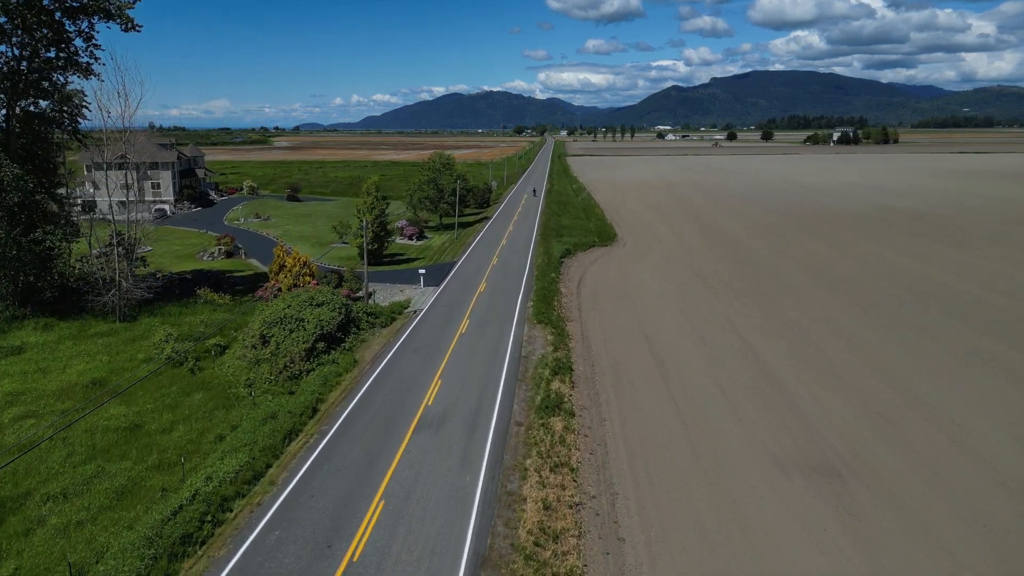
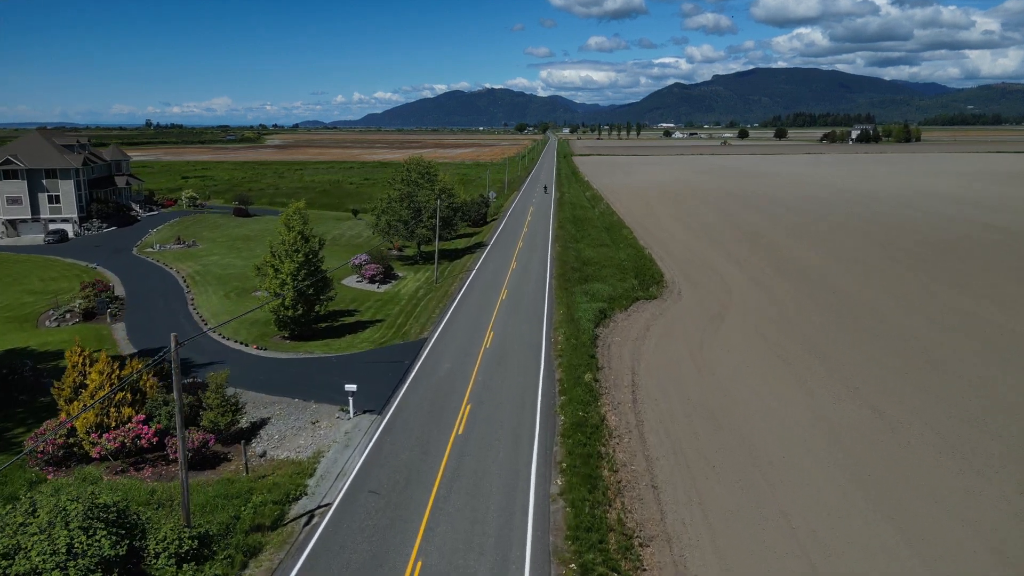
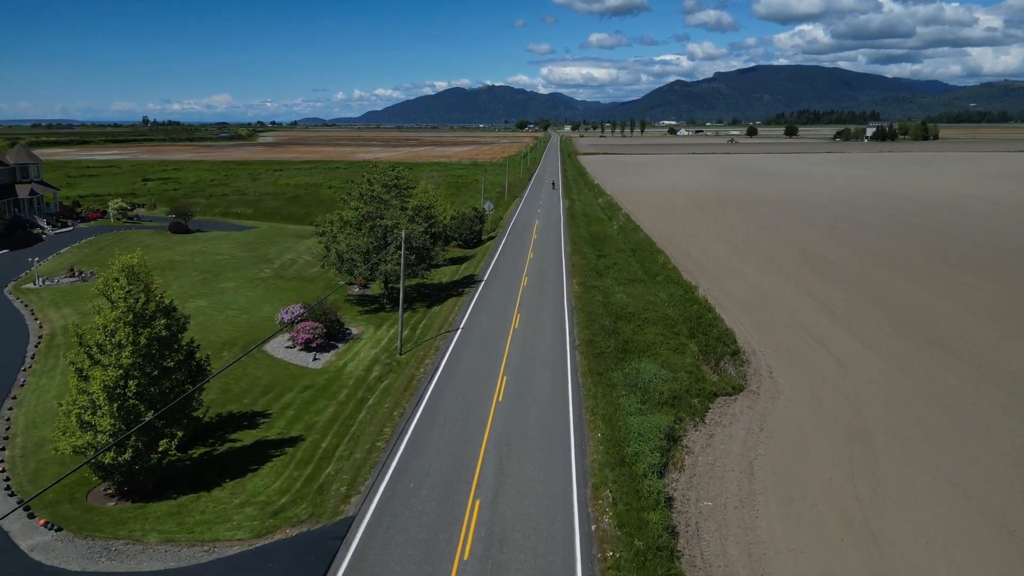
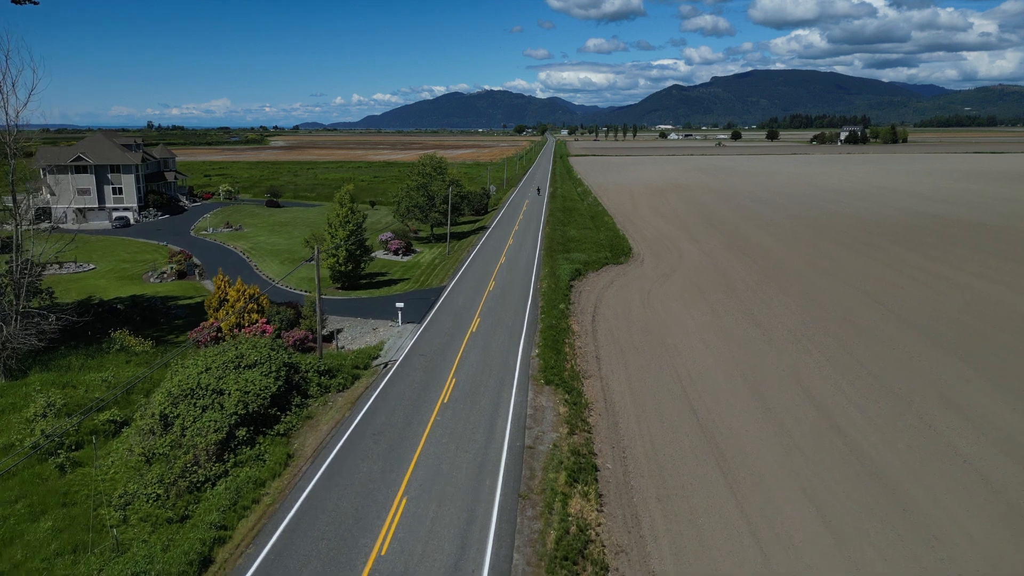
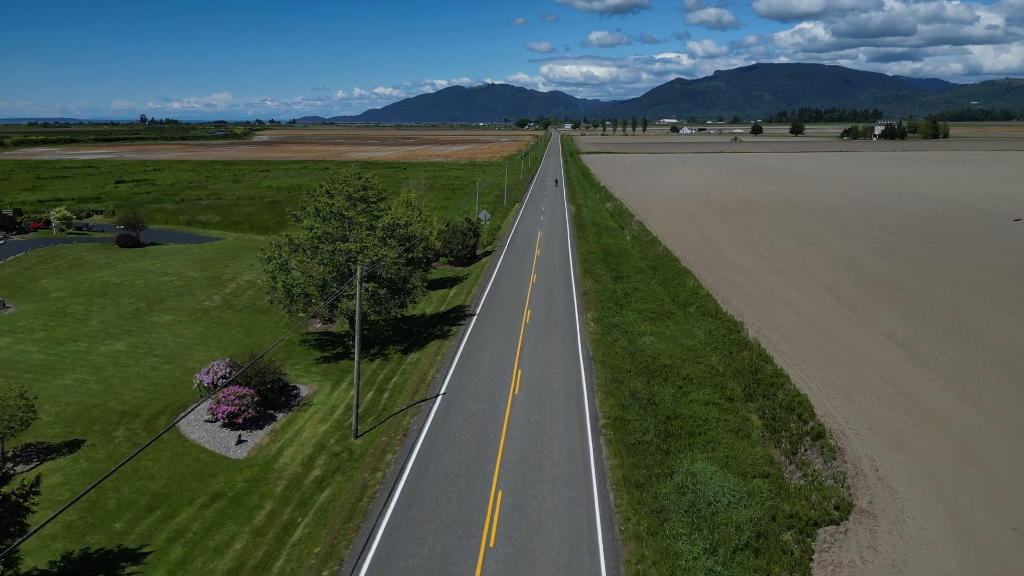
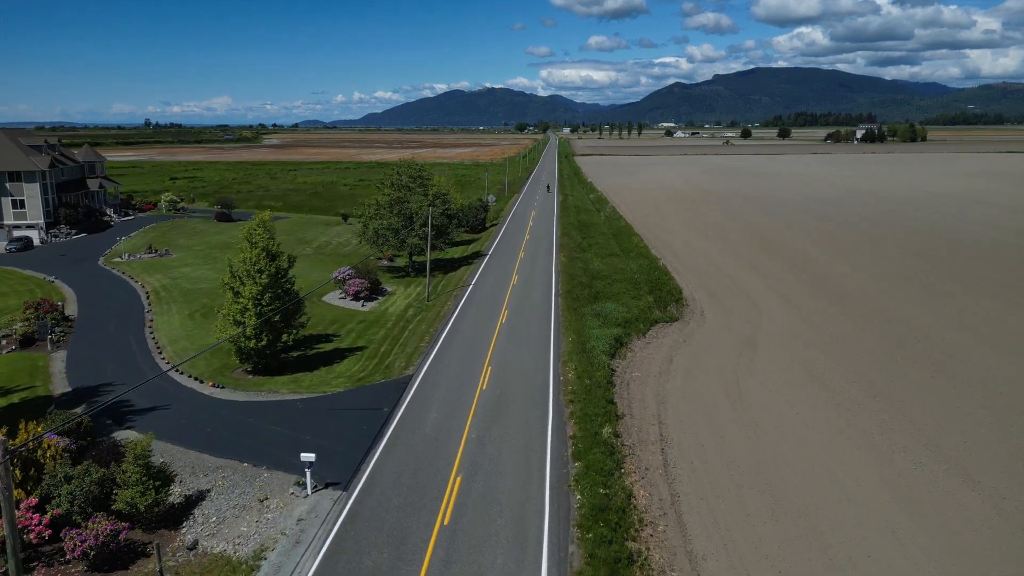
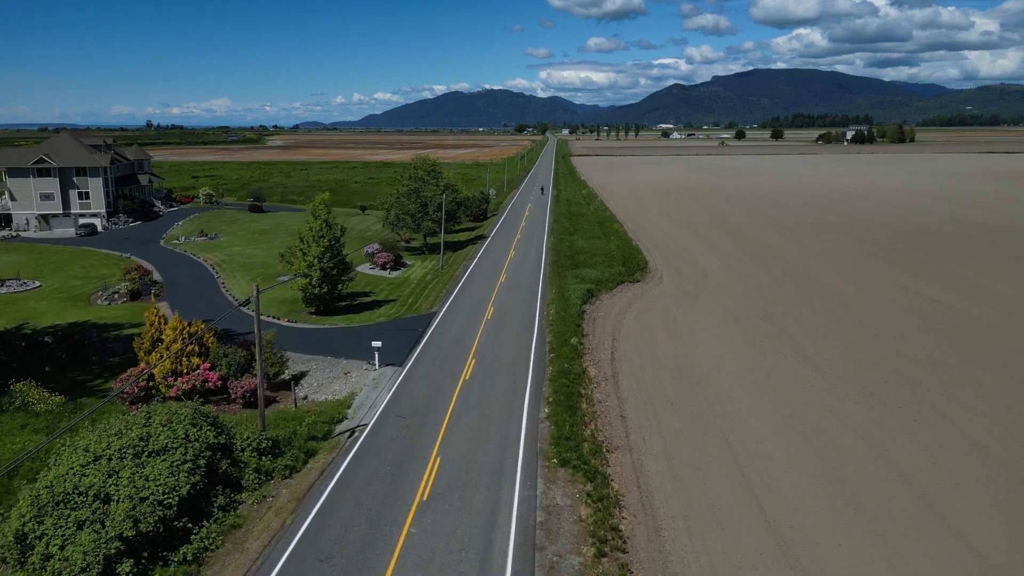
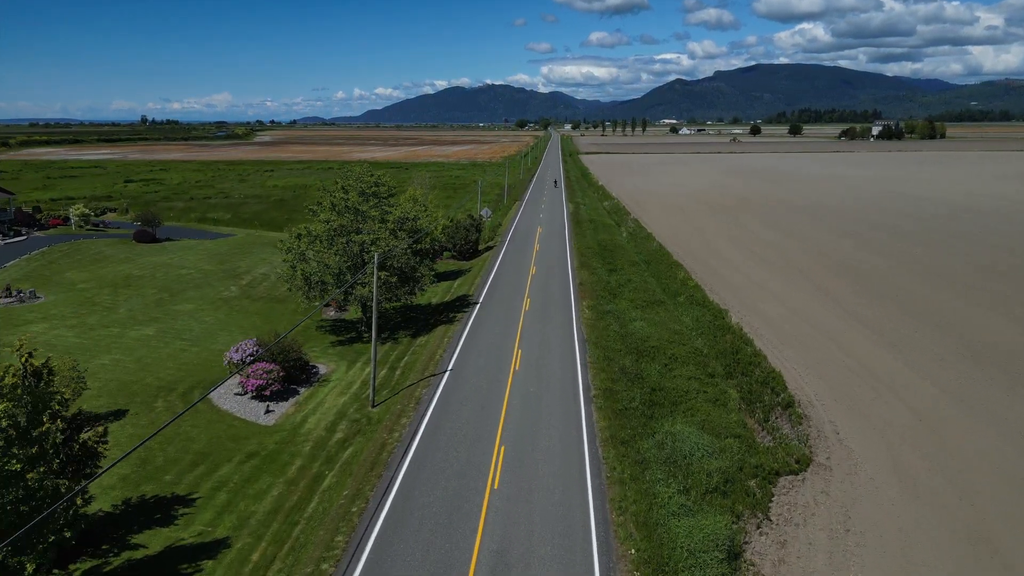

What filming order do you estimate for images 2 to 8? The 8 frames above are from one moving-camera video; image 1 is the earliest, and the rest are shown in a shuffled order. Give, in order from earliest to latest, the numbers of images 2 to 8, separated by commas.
4, 7, 2, 6, 3, 8, 5
